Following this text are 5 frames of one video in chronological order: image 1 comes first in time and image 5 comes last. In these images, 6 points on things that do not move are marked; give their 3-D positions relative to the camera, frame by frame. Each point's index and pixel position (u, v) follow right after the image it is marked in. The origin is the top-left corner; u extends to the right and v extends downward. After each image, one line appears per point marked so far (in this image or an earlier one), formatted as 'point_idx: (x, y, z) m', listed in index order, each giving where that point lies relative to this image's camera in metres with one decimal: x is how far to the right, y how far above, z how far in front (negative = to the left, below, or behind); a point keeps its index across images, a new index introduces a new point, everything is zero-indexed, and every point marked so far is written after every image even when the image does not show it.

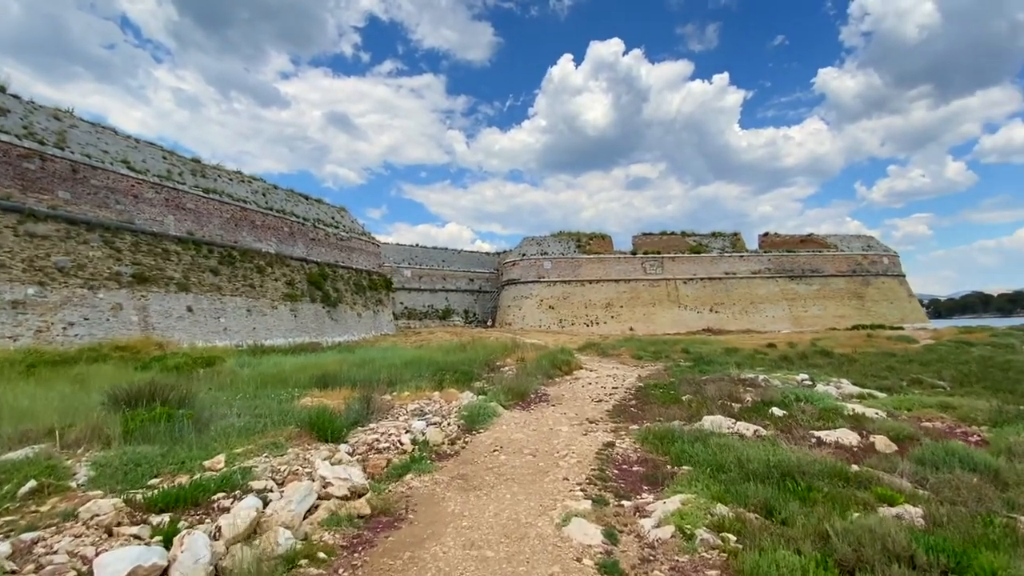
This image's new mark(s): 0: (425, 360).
0: (-2.5, -2.1, +14.3) m
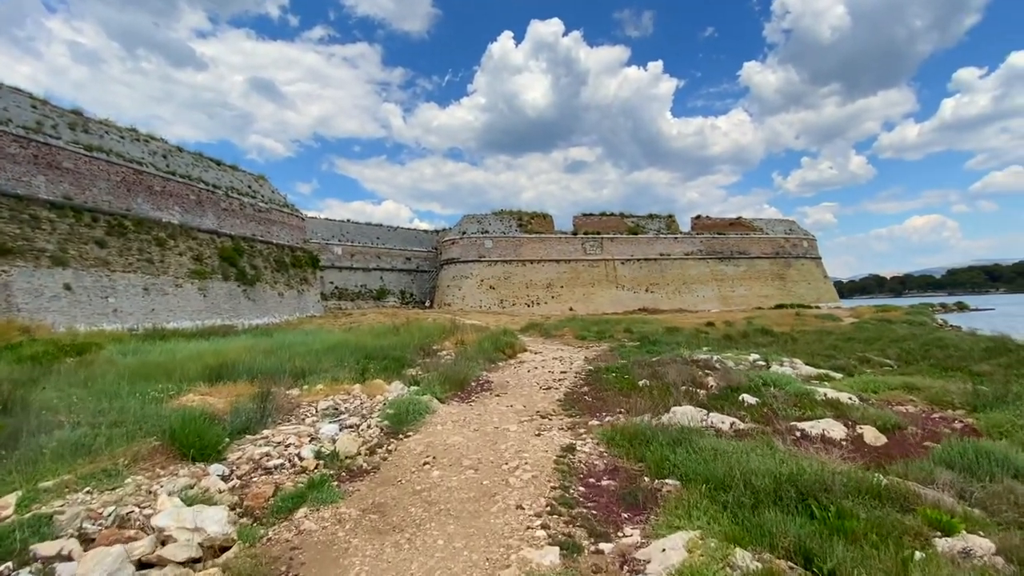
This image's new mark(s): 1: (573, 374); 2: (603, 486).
0: (-4.2, -1.5, +12.7) m
1: (+1.2, -1.7, +9.6) m
2: (+0.7, -1.6, +3.9) m
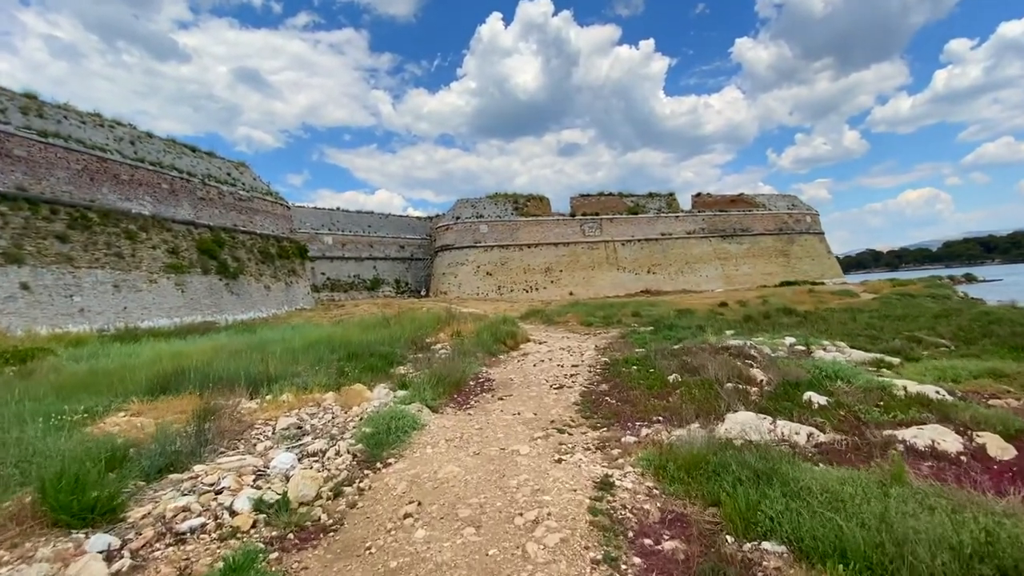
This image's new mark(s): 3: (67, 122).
0: (-4.1, -1.2, +11.4) m
1: (+1.3, -1.4, +8.4) m
2: (+0.8, -1.4, +2.6) m
3: (-17.8, +6.7, +19.4) m
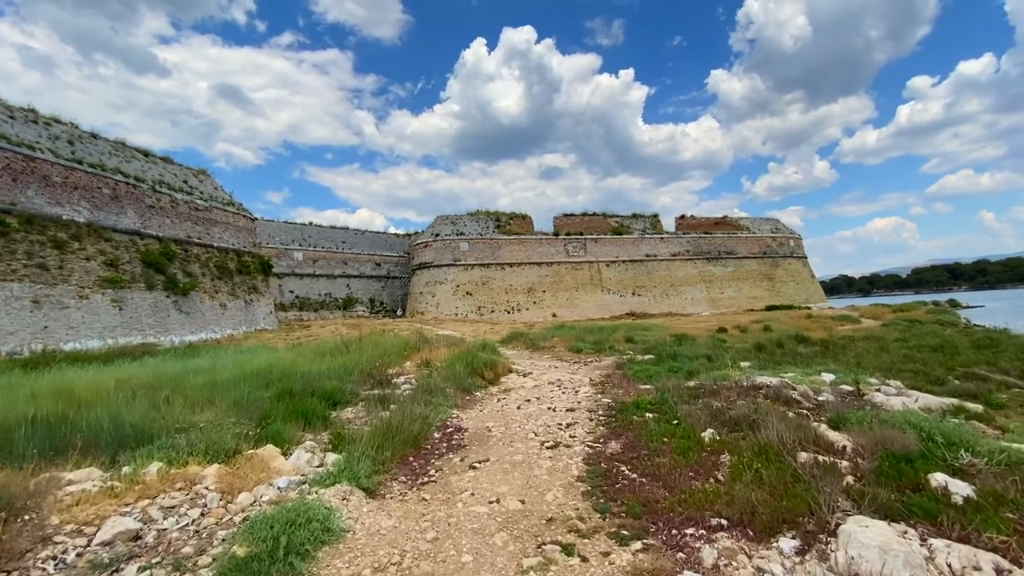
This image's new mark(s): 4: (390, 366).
0: (-4.6, -1.6, +9.4) m
1: (+1.0, -1.7, +6.6) m
2: (+0.8, -1.5, +0.8) m
3: (-18.5, +6.1, +17.2) m
4: (-2.5, -1.6, +9.9) m
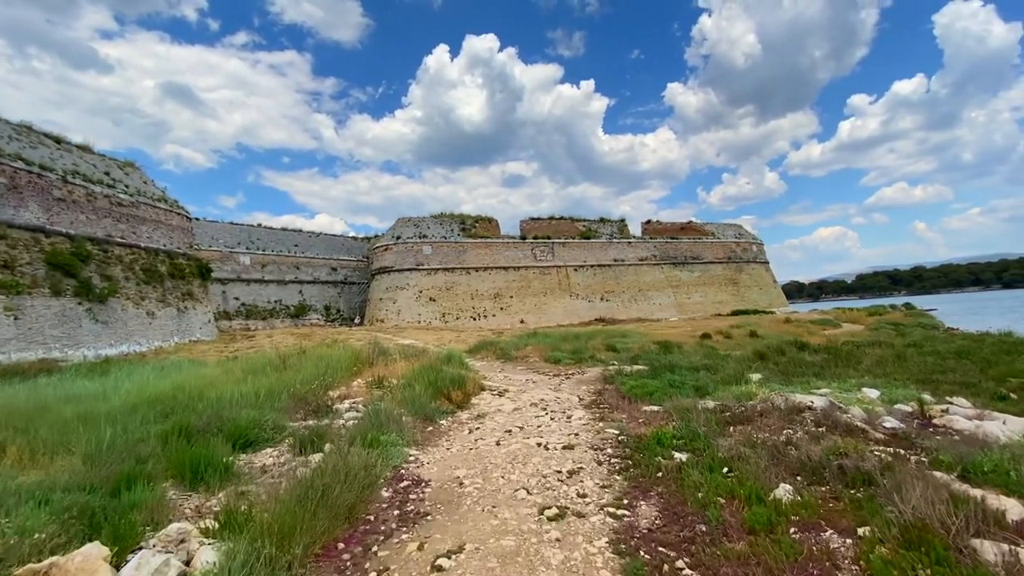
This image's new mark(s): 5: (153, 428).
0: (-5.0, -1.6, +7.3) m
1: (+0.8, -1.7, +4.9) m
2: (+1.0, -1.4, -0.8) m
3: (-19.4, +5.9, +14.2) m
4: (-2.9, -1.6, +8.0) m
5: (-4.1, -1.6, +5.5) m
